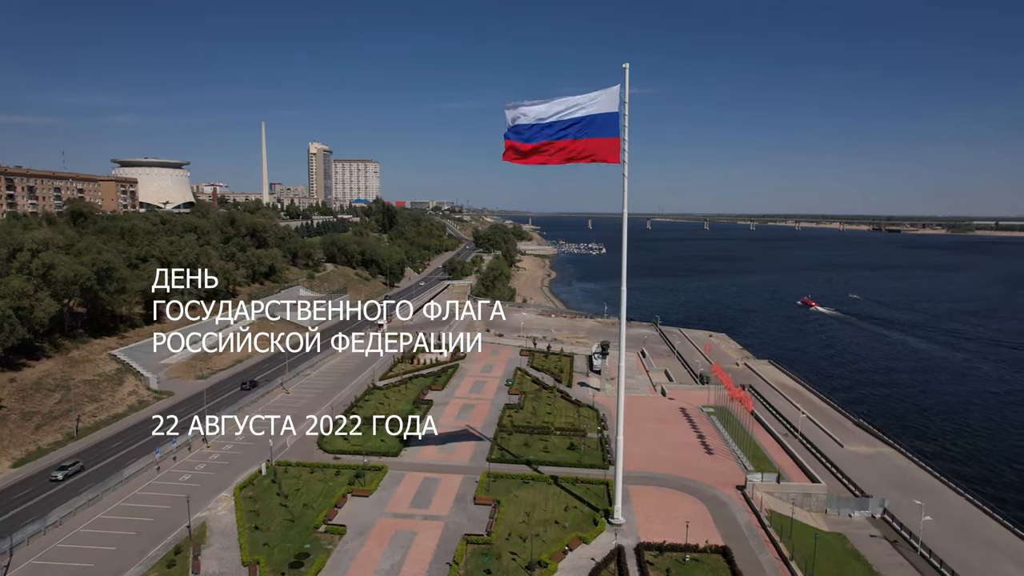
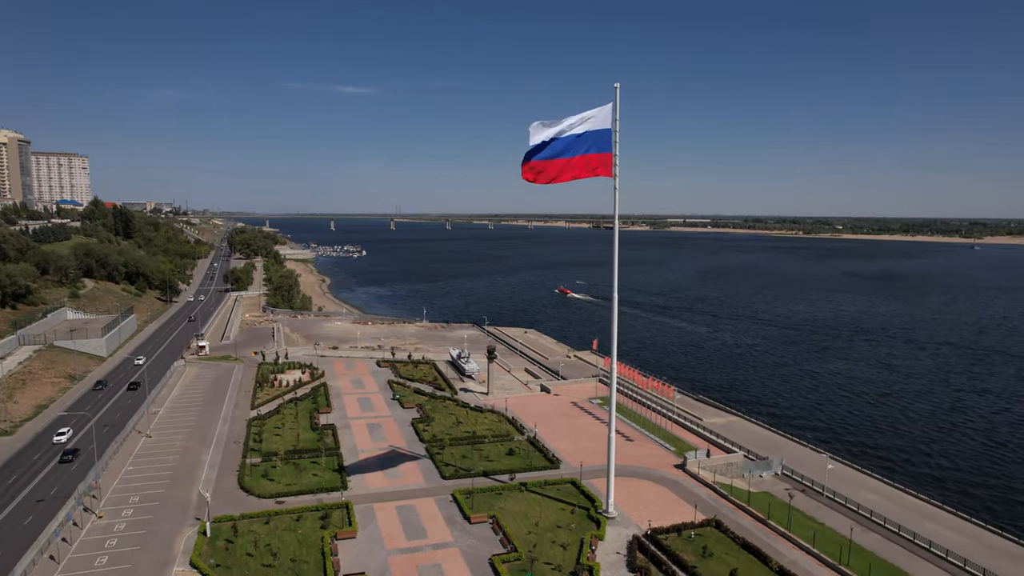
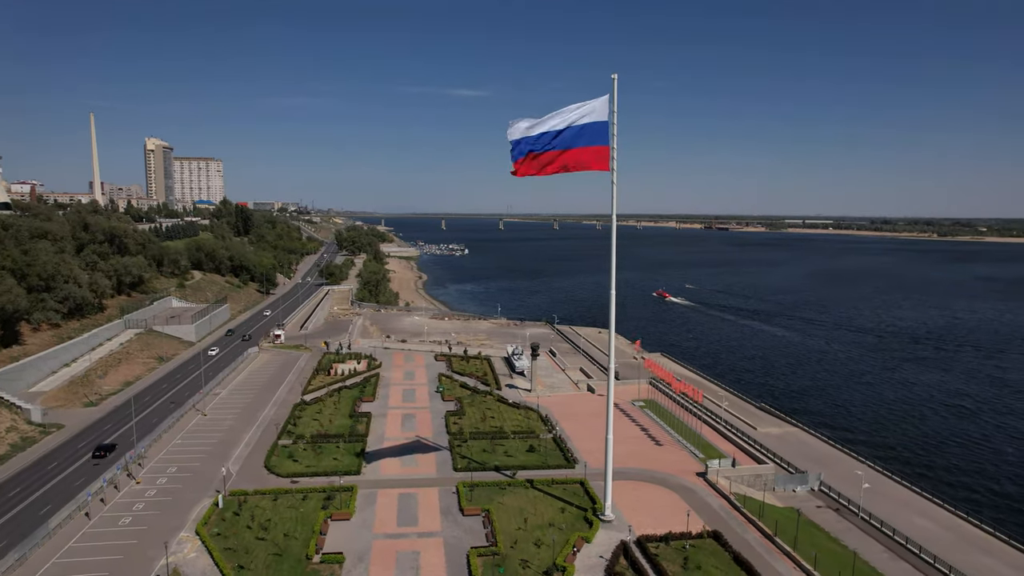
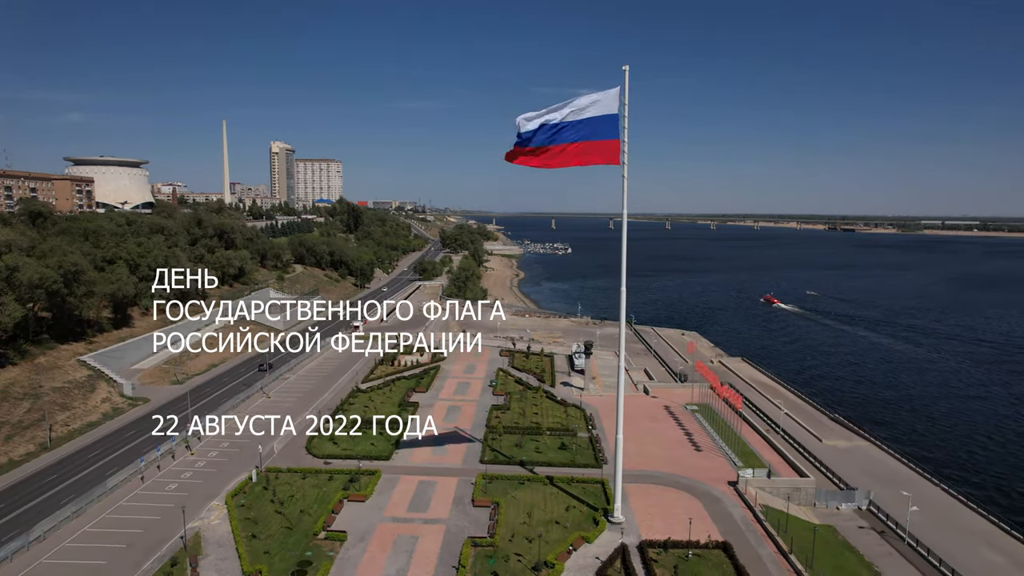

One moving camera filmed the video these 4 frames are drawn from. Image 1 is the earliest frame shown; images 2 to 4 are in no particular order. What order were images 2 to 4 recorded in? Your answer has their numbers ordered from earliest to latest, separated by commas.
4, 3, 2
